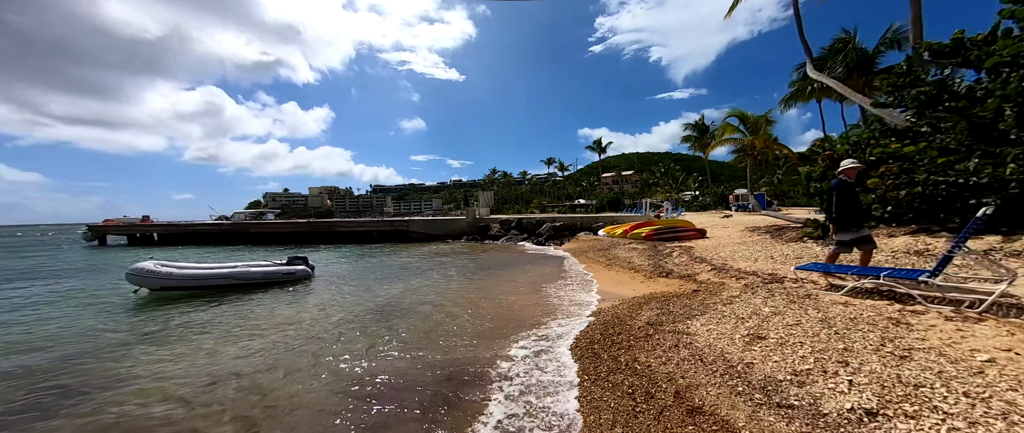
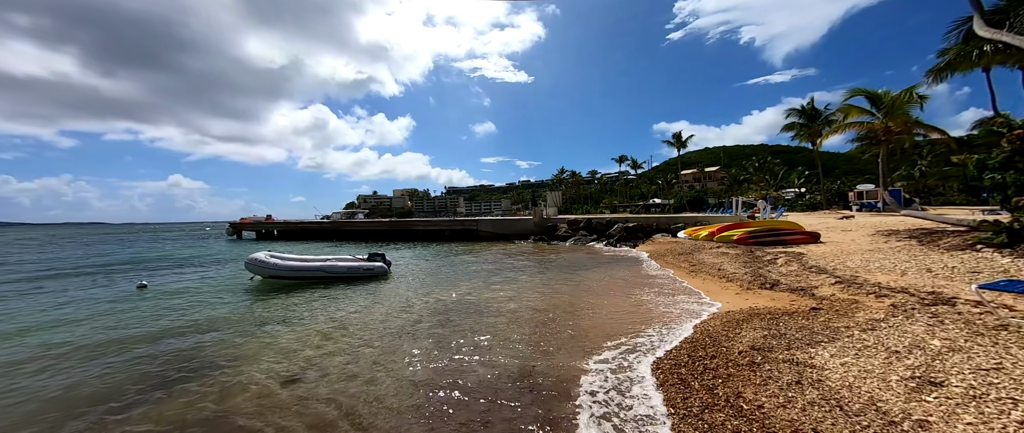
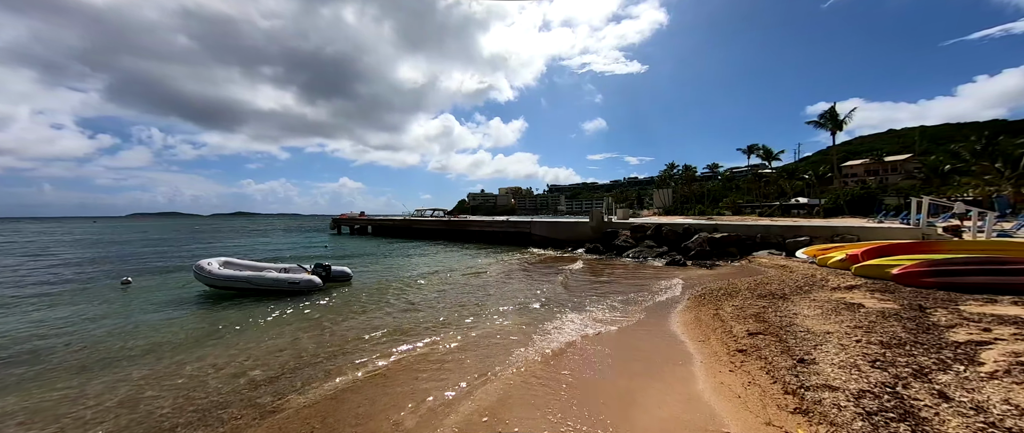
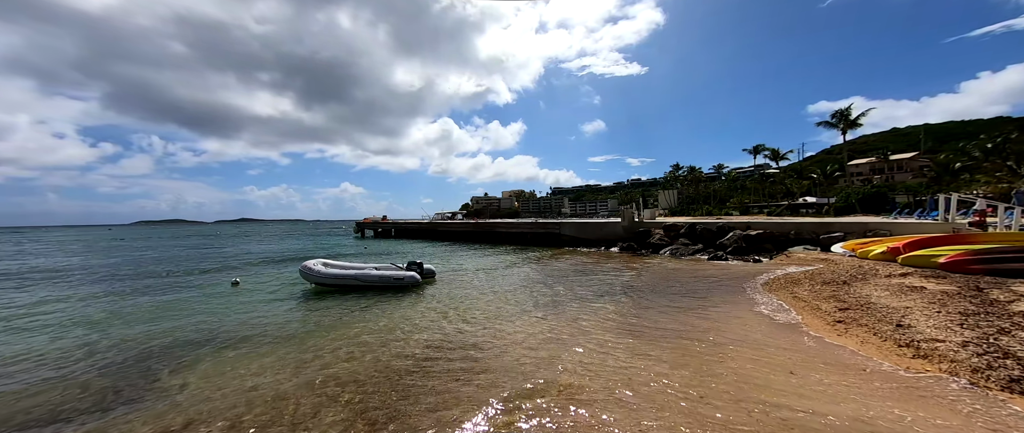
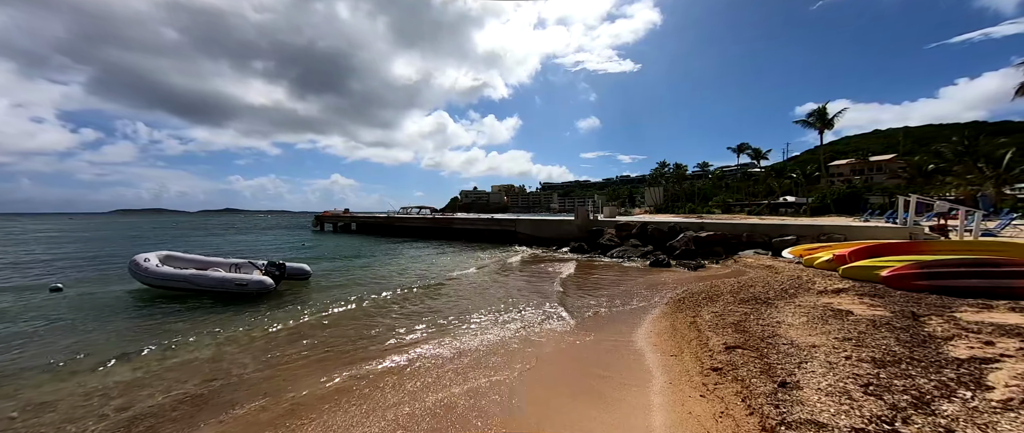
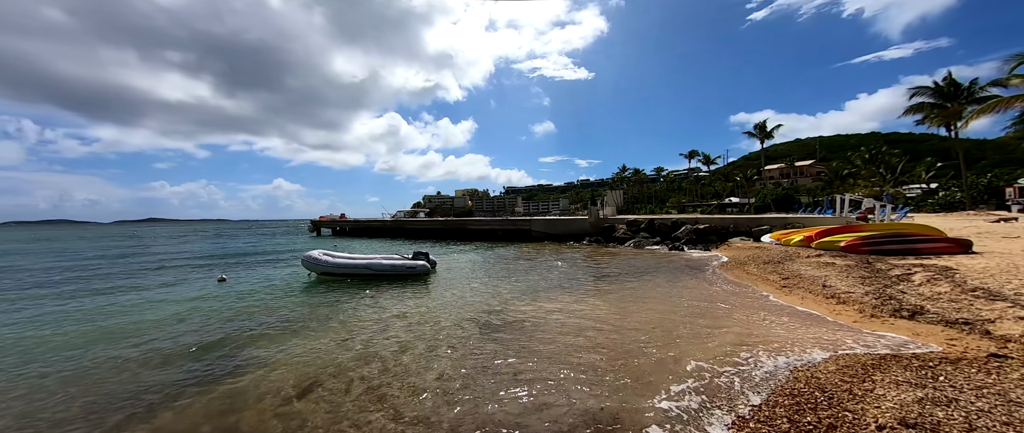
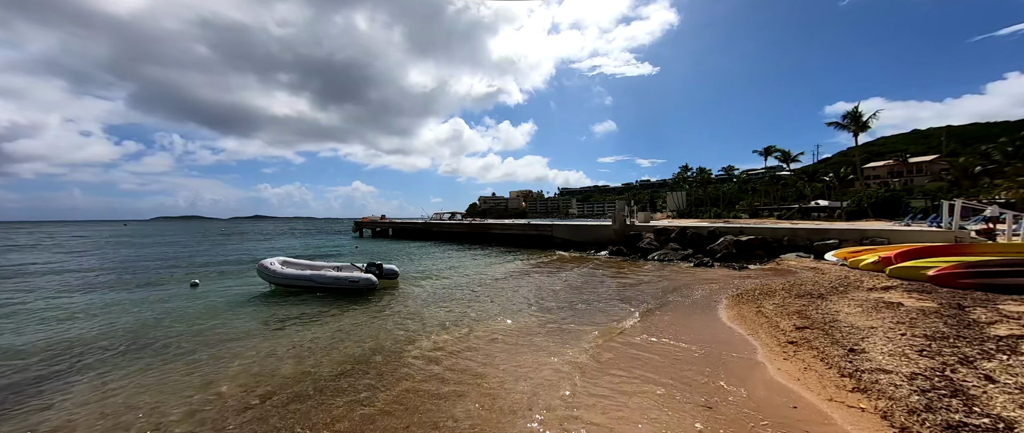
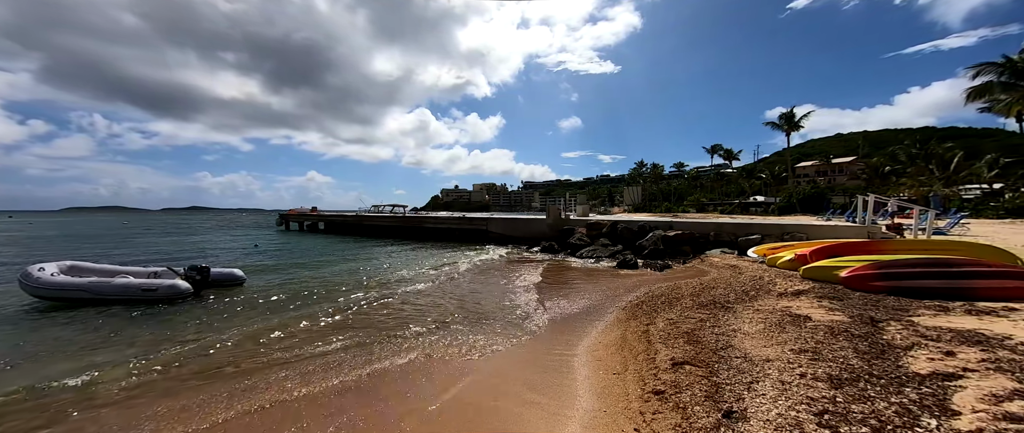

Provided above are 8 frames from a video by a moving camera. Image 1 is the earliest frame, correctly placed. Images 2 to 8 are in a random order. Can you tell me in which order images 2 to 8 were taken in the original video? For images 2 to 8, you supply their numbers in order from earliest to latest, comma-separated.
2, 6, 4, 7, 3, 5, 8
